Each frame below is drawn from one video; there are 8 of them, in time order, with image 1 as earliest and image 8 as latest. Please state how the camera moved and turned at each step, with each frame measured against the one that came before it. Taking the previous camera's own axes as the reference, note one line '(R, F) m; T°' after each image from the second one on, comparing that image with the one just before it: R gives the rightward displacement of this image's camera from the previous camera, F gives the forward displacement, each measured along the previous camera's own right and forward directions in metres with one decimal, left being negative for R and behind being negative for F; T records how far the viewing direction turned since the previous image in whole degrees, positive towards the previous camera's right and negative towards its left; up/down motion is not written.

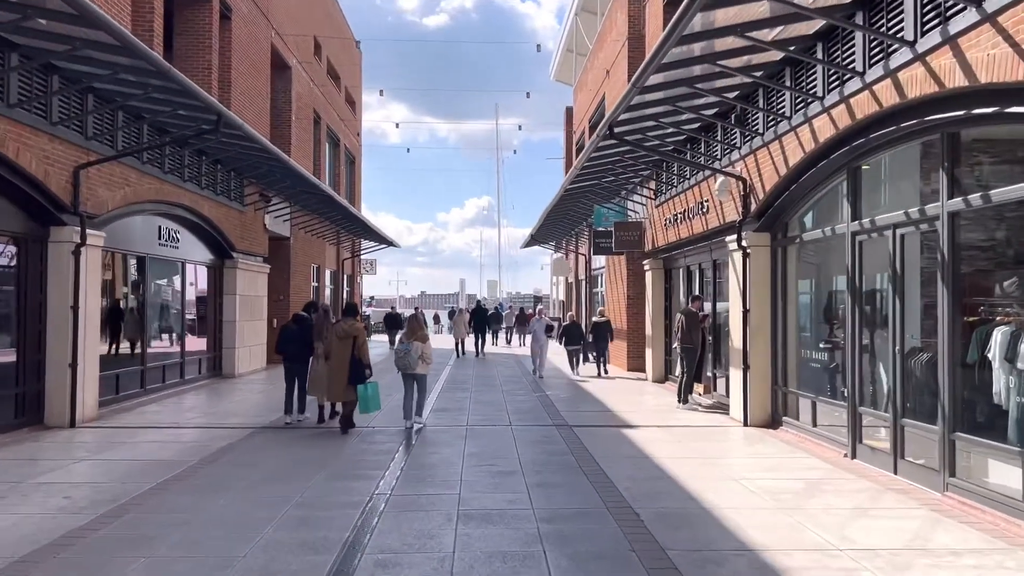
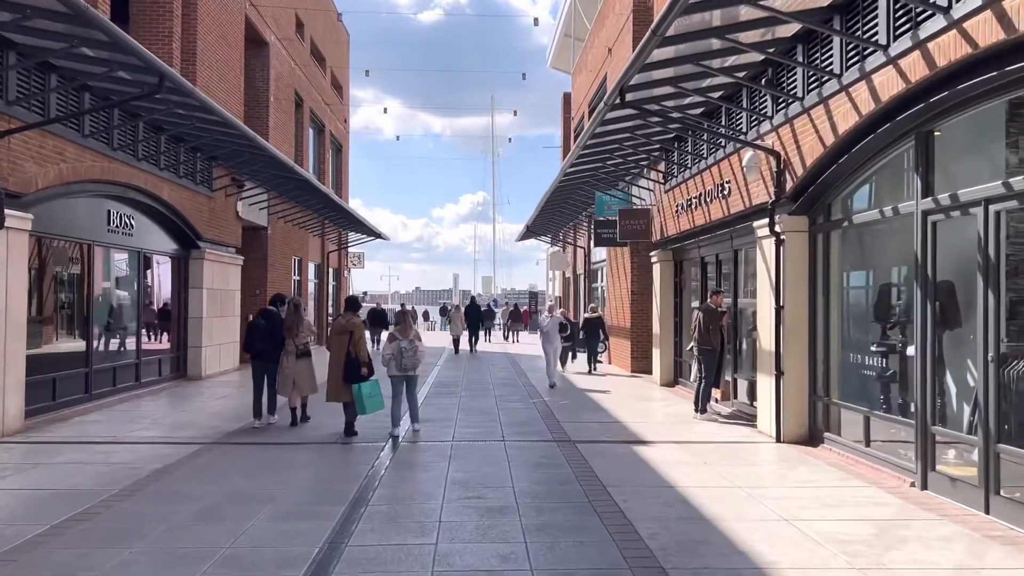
(0.0, +1.5) m; 0°
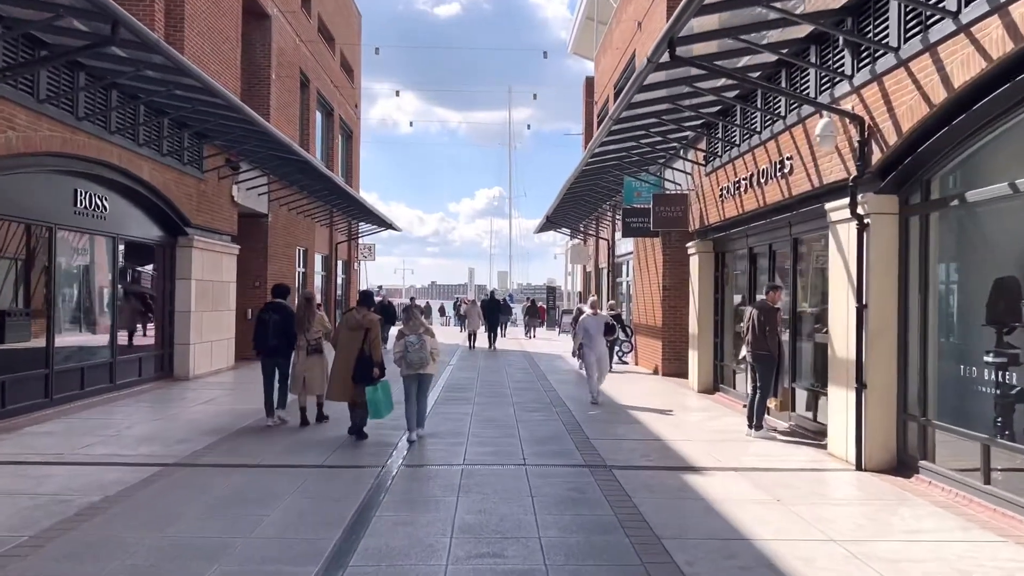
(-0.1, +1.6) m; -1°
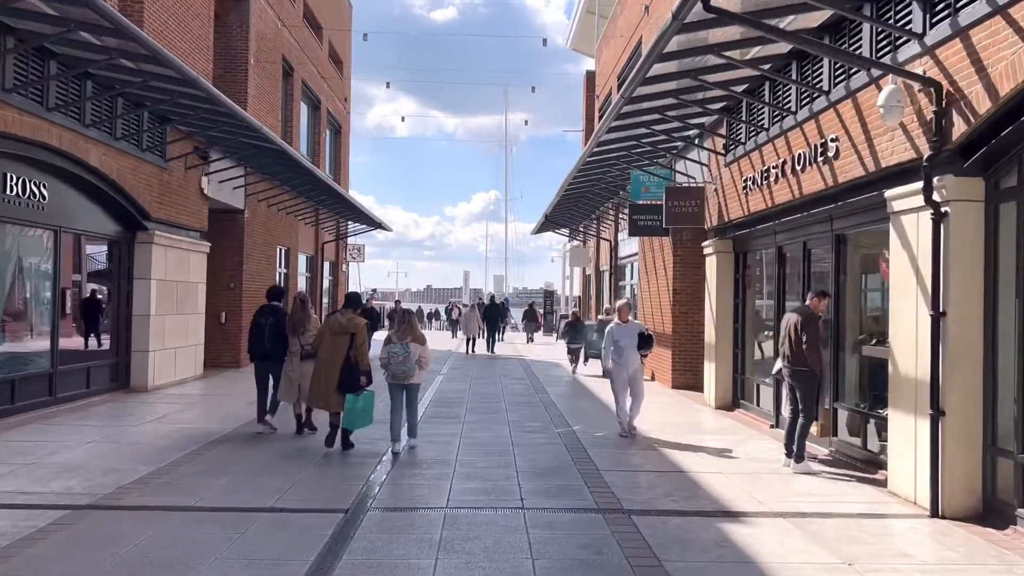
(0.0, +1.4) m; 0°
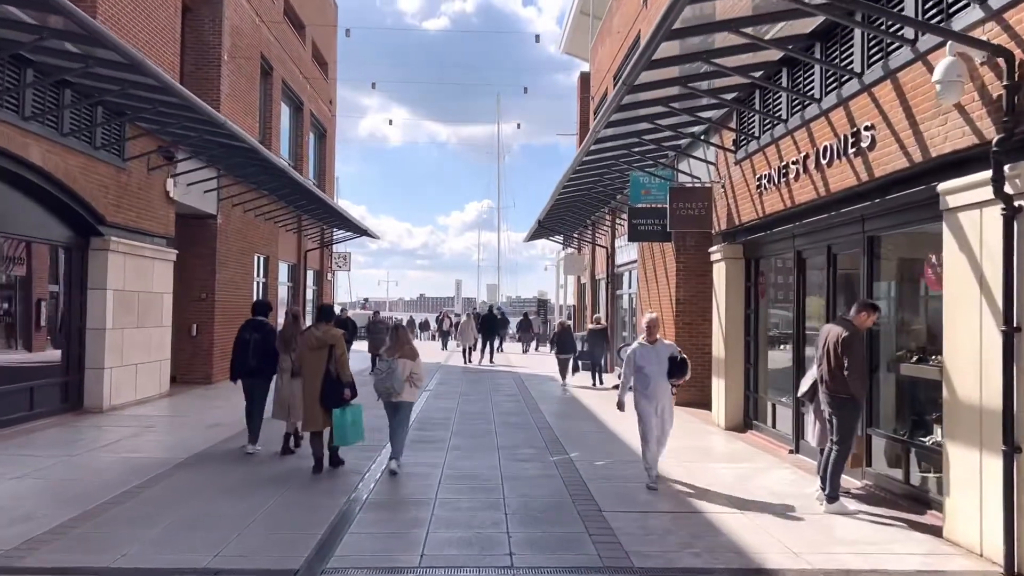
(0.0, +1.1) m; 0°
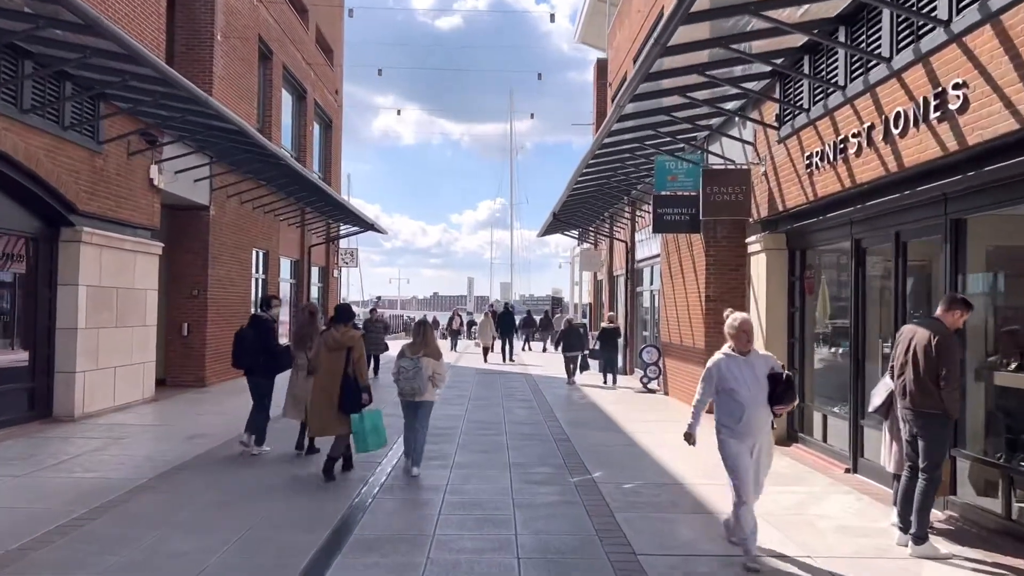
(0.0, +1.2) m; -1°
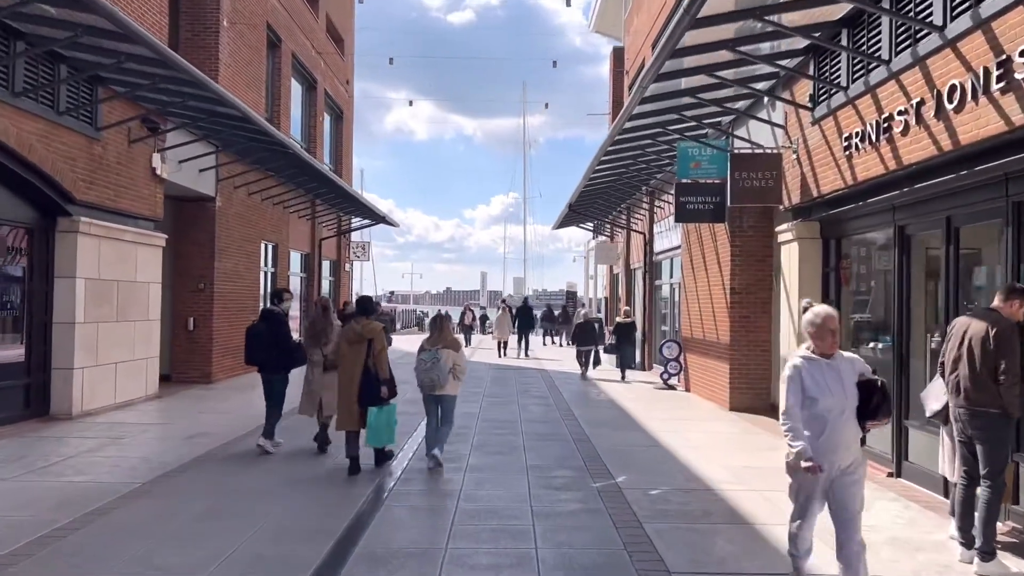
(0.0, +0.5) m; -1°
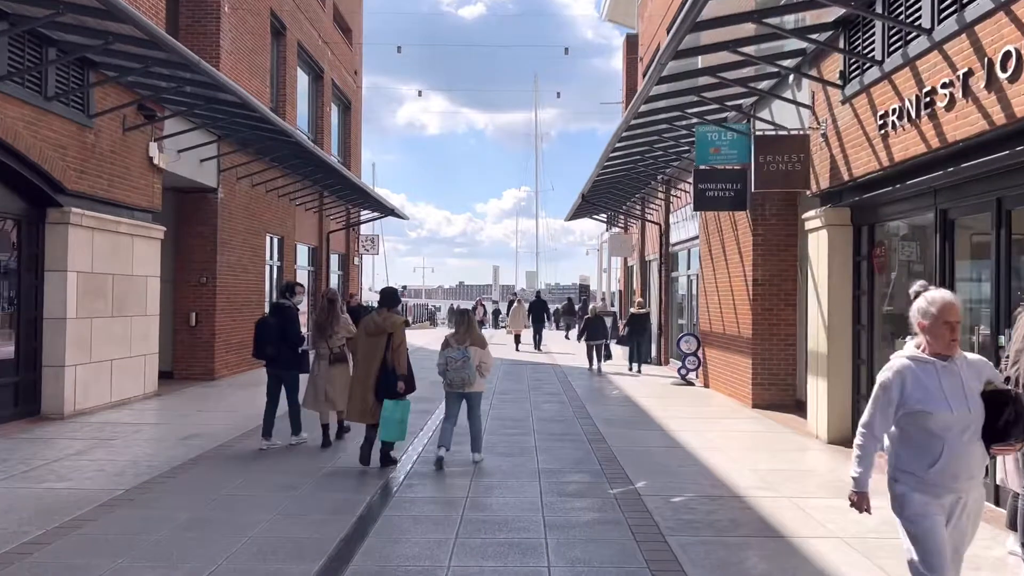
(0.0, +0.5) m; -1°
